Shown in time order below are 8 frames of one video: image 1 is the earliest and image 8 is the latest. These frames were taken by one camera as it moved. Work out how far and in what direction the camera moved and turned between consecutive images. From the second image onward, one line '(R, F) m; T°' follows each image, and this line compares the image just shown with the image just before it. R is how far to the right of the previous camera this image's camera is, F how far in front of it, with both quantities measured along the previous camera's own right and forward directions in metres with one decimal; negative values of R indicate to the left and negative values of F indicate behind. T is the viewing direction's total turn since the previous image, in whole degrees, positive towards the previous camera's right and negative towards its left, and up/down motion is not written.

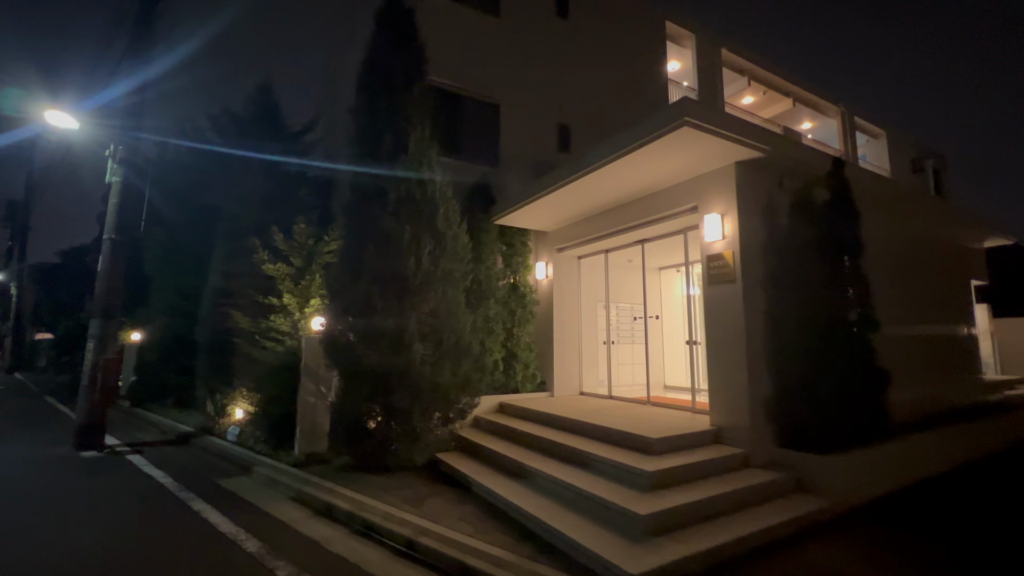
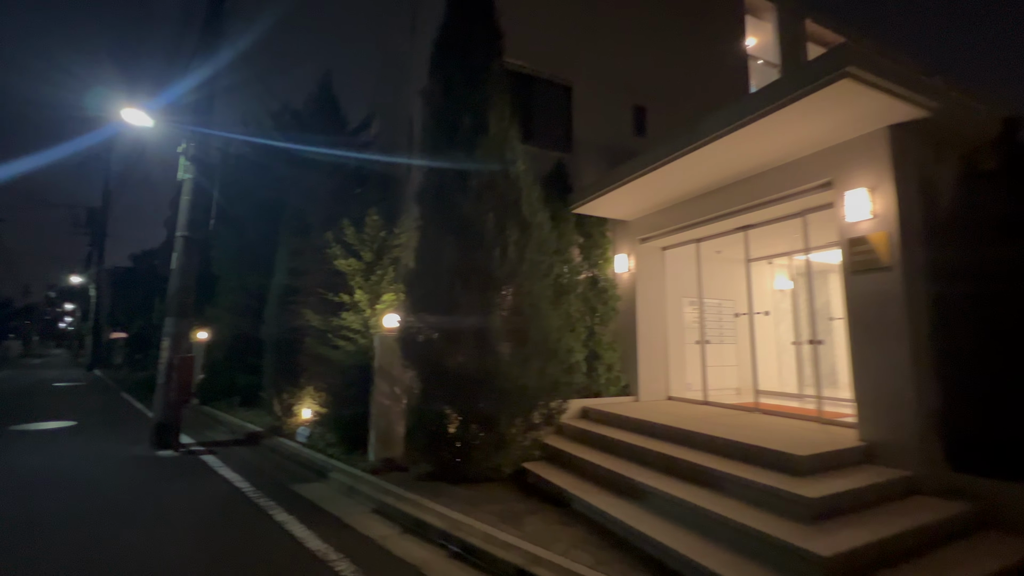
(-0.9, +0.7) m; -5°
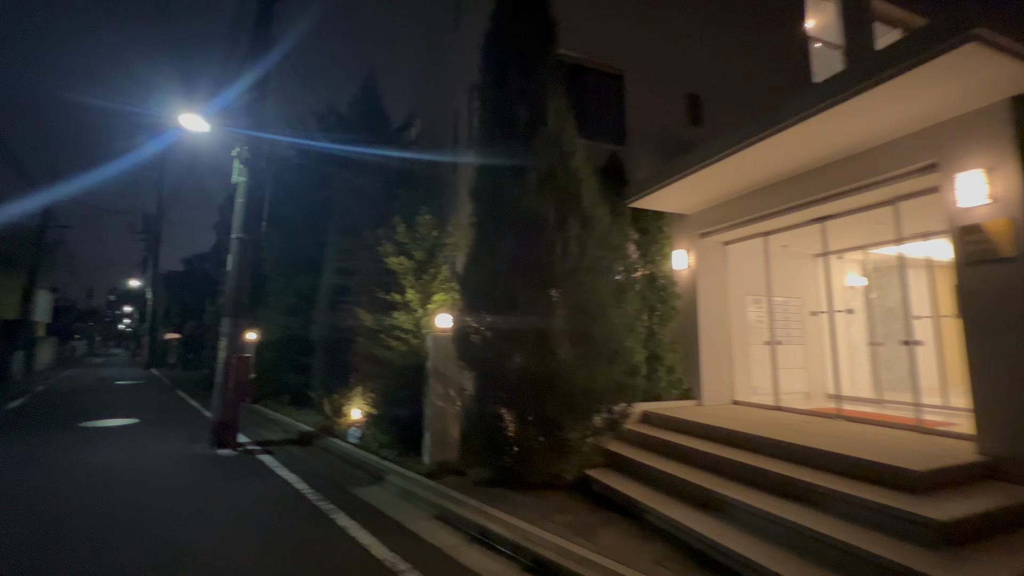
(-0.5, +0.3) m; -4°
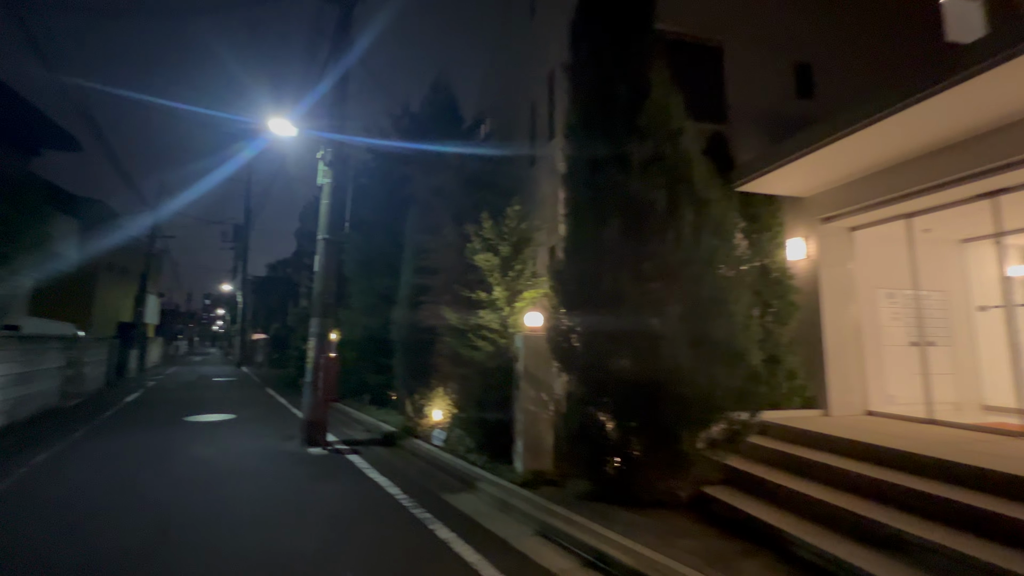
(-0.6, +0.5) m; -7°
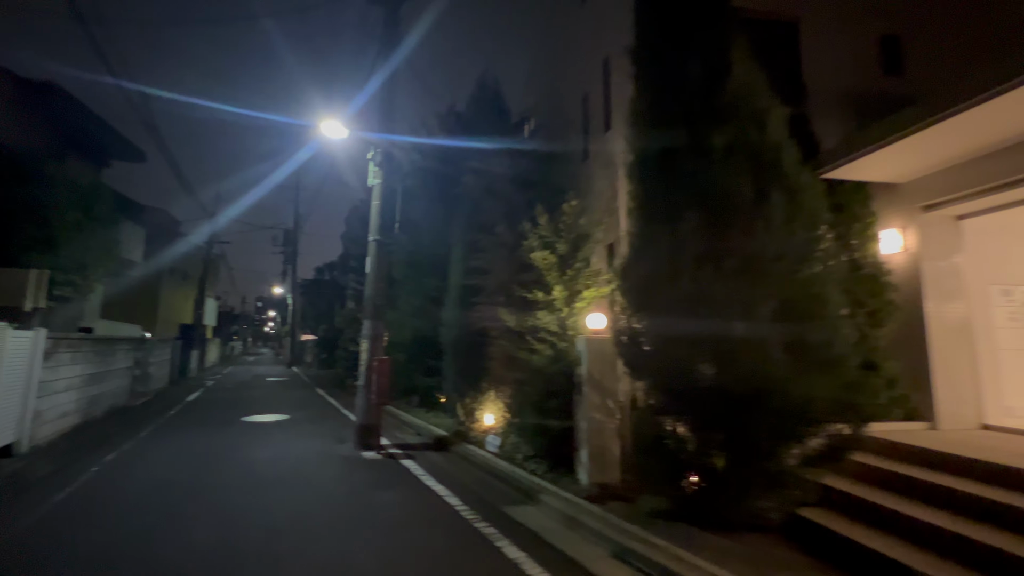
(-0.4, +0.4) m; -5°
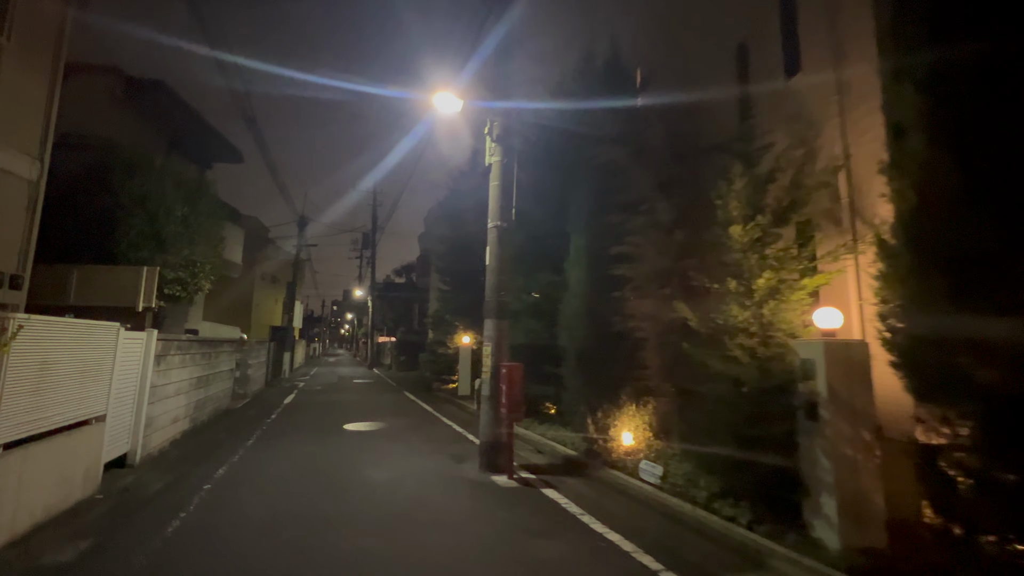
(-1.6, +1.6) m; -8°
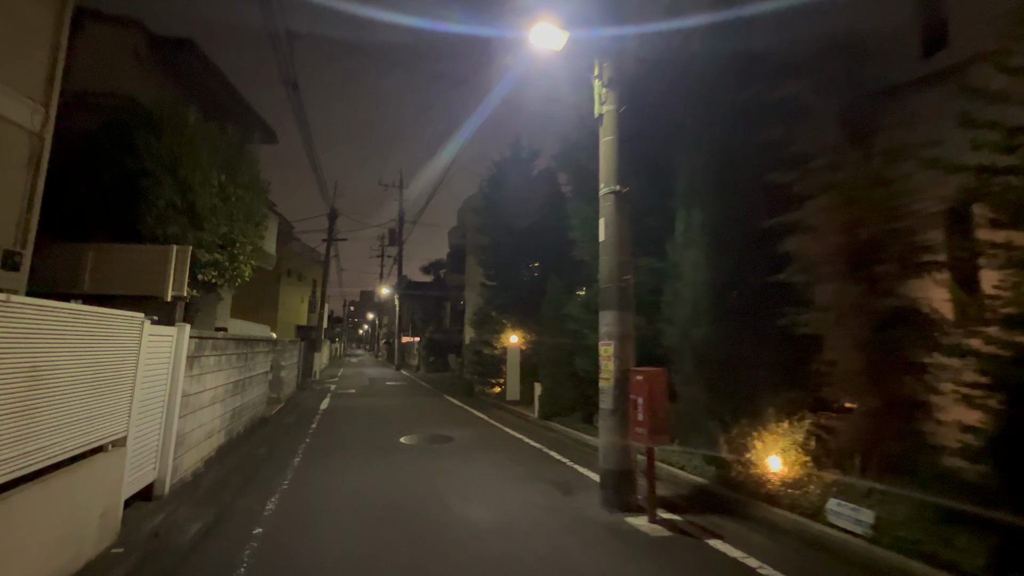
(-1.6, +1.9) m; -2°
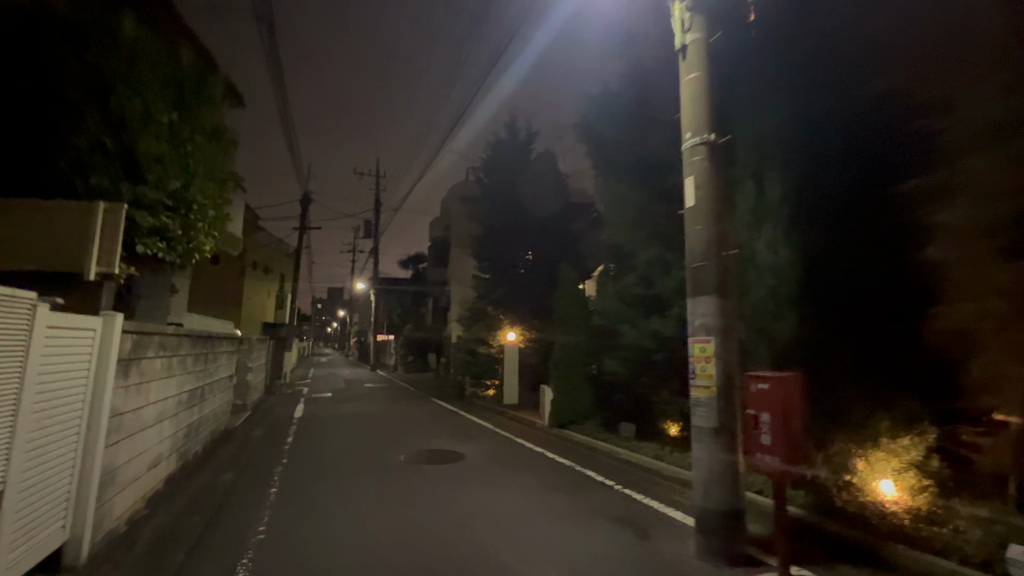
(-1.0, +1.8) m; +4°
